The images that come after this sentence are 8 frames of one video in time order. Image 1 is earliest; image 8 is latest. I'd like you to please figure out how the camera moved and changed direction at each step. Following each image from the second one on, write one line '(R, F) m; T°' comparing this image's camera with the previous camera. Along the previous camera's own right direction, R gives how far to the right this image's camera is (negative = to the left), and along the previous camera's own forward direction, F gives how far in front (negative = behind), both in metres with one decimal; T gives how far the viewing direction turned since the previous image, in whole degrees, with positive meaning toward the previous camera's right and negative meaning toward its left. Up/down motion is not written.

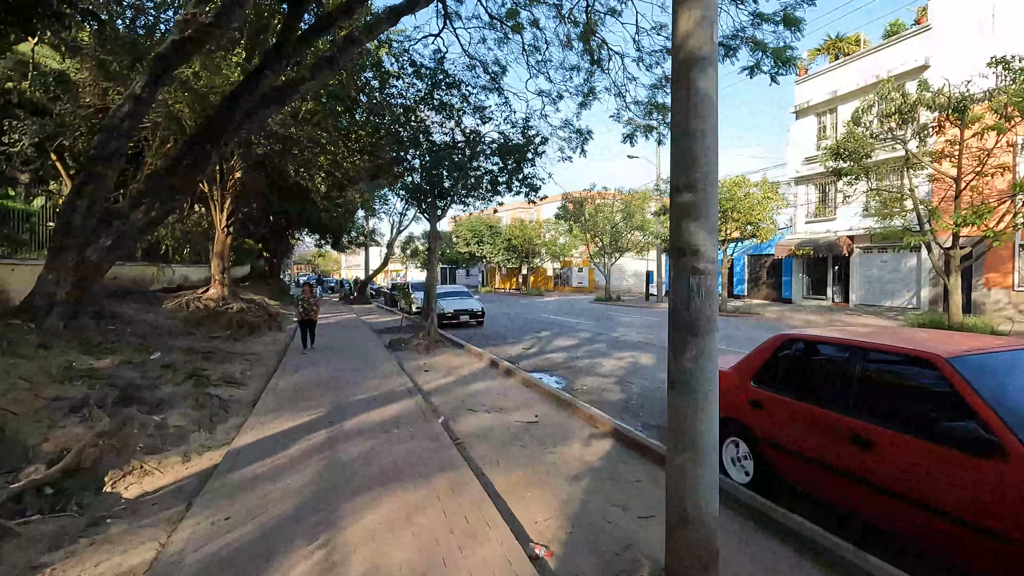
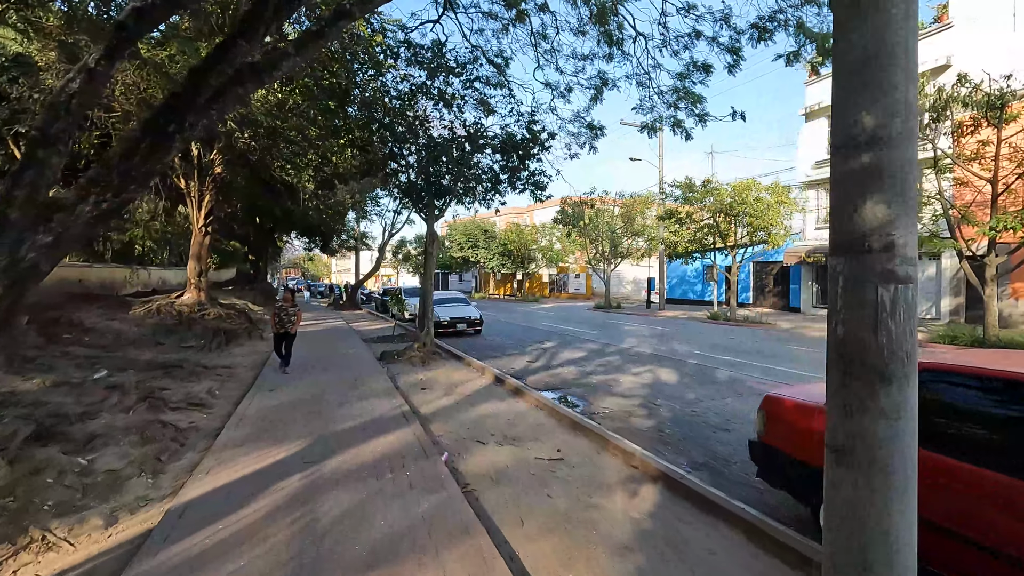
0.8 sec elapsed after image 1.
(-0.3, +1.1) m; +1°
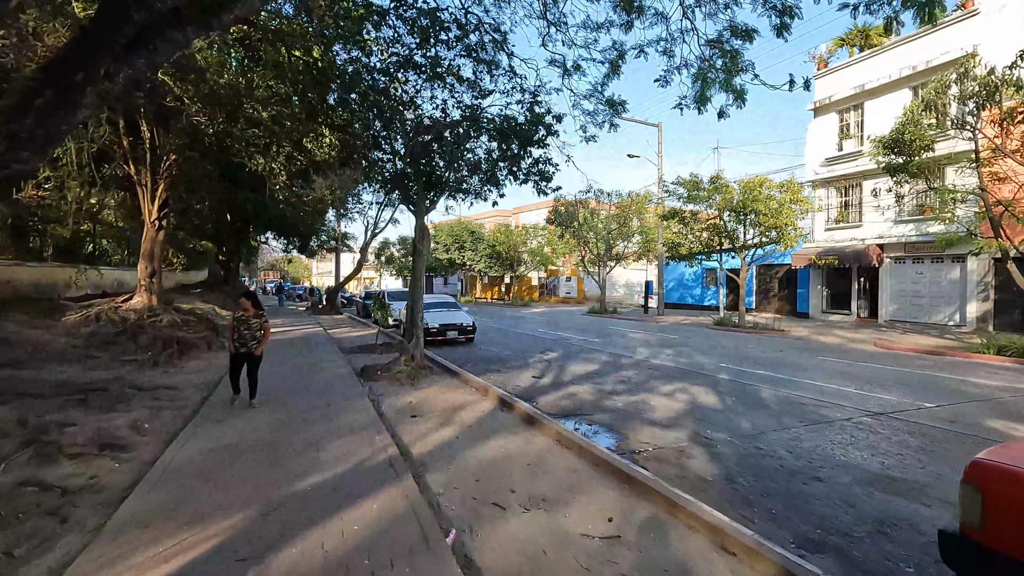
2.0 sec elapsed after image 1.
(-0.4, +1.6) m; +2°
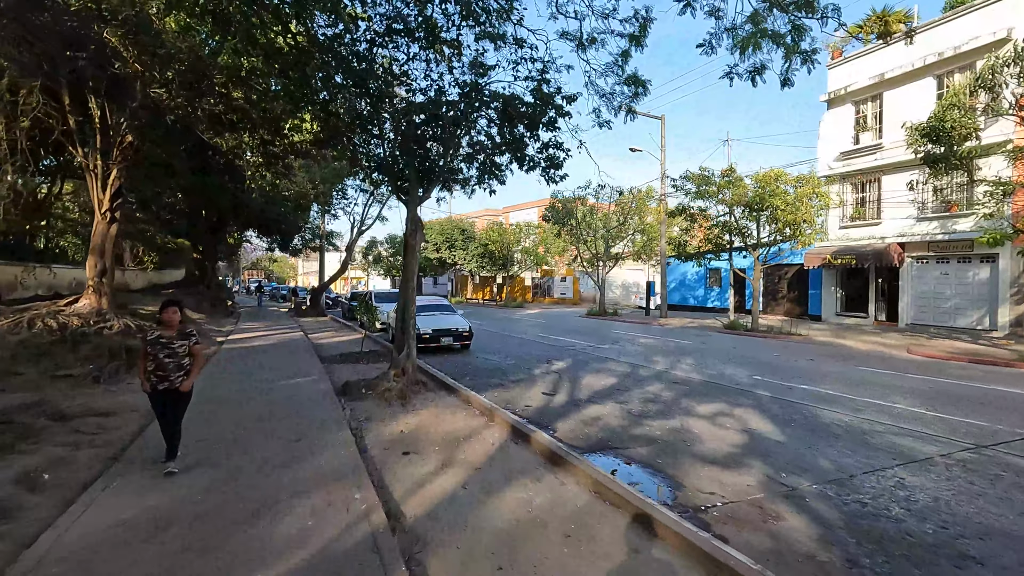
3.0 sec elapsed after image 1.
(-0.3, +1.4) m; +1°
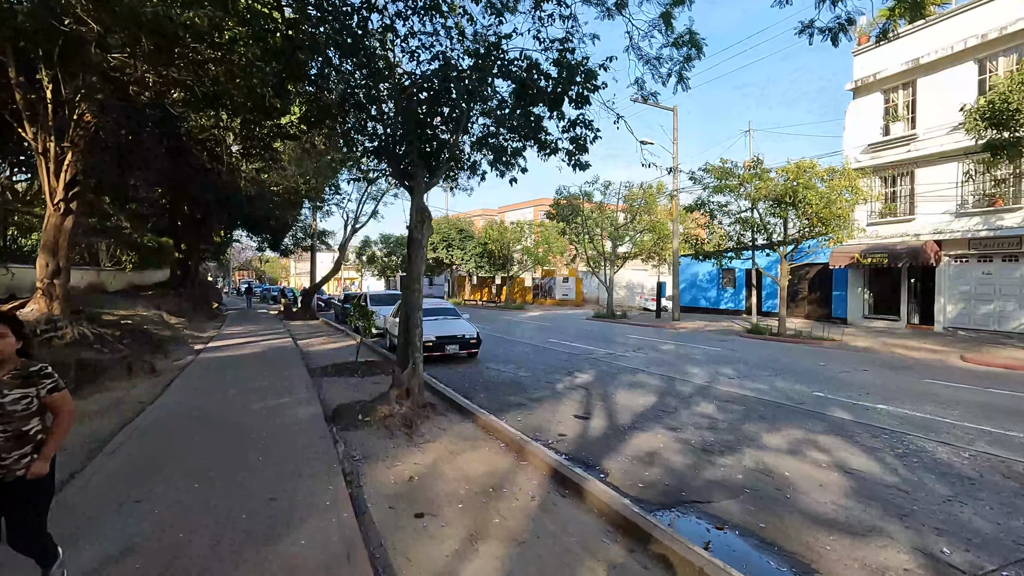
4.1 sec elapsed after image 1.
(-0.4, +1.4) m; +1°
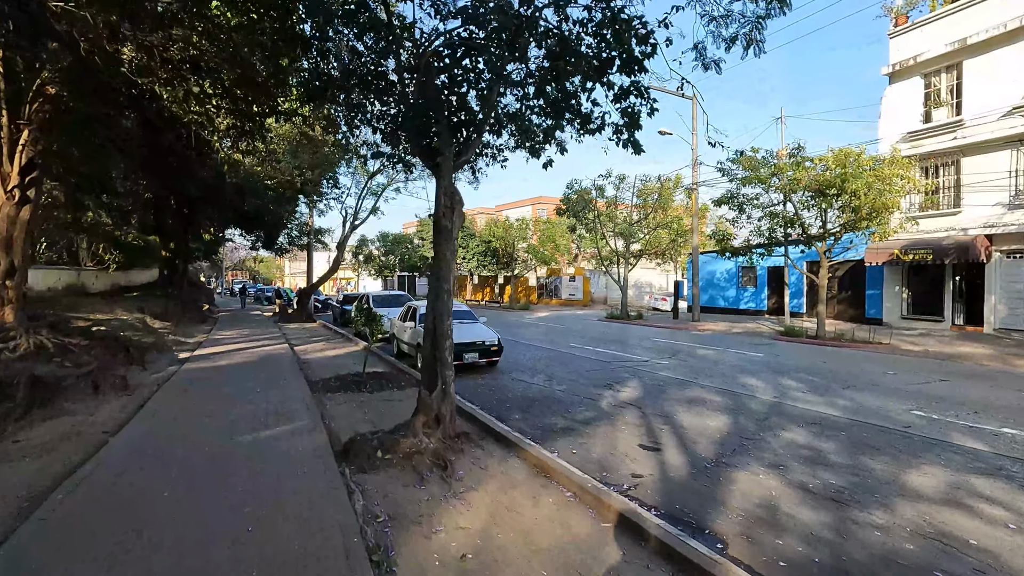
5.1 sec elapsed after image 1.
(-0.6, +1.3) m; +1°
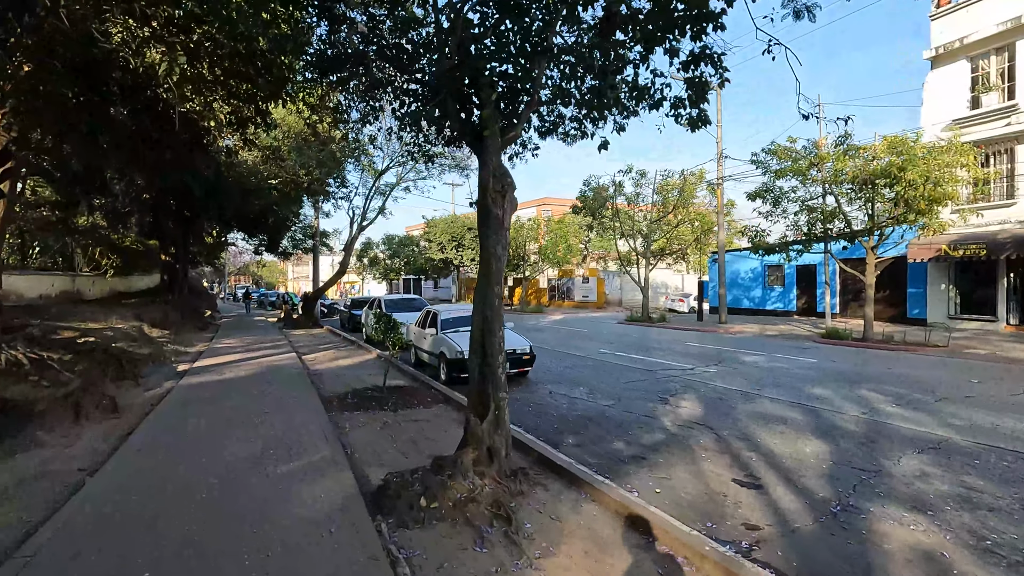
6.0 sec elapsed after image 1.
(-0.5, +1.0) m; 0°
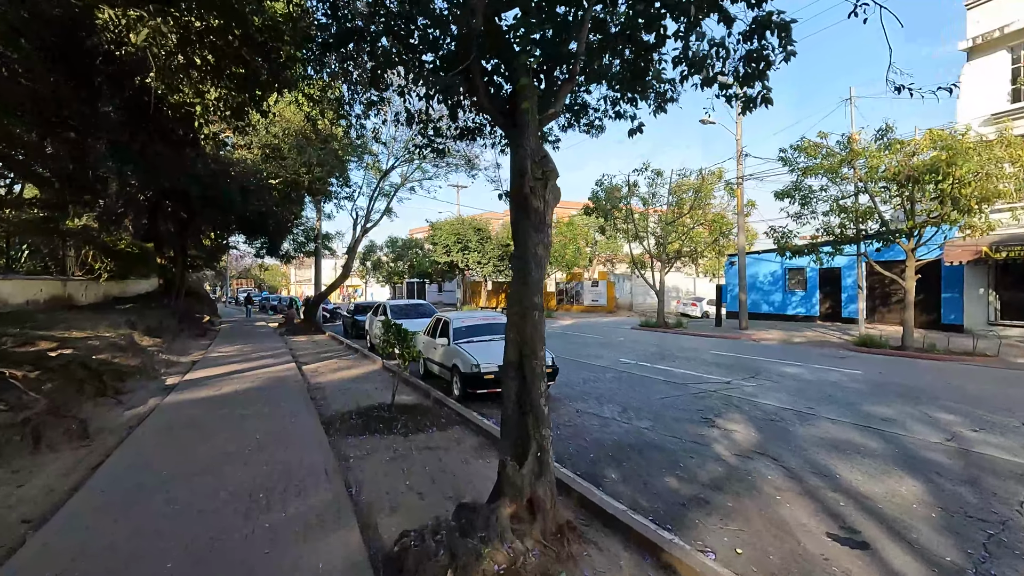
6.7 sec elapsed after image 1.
(-0.3, +0.9) m; 0°
